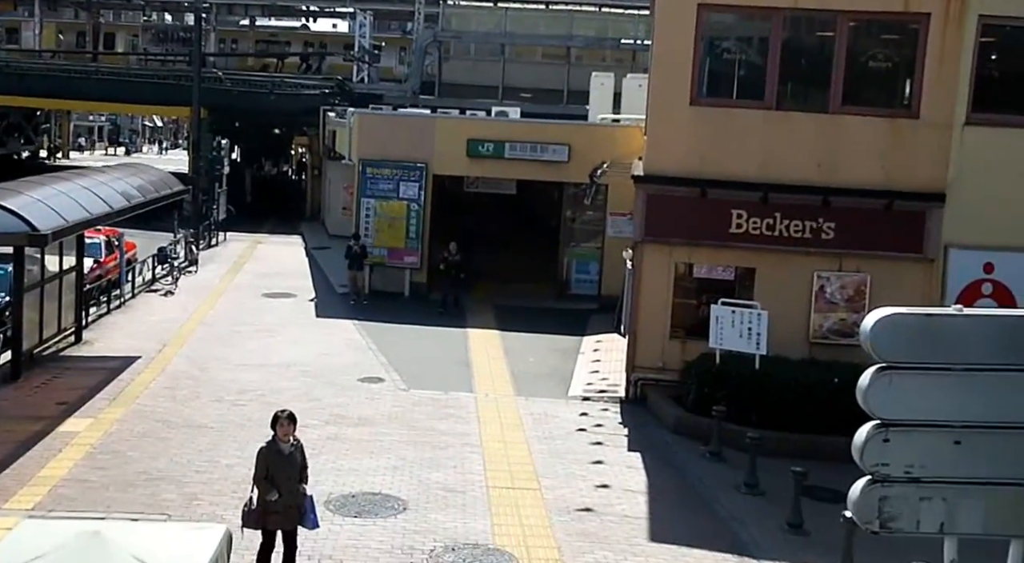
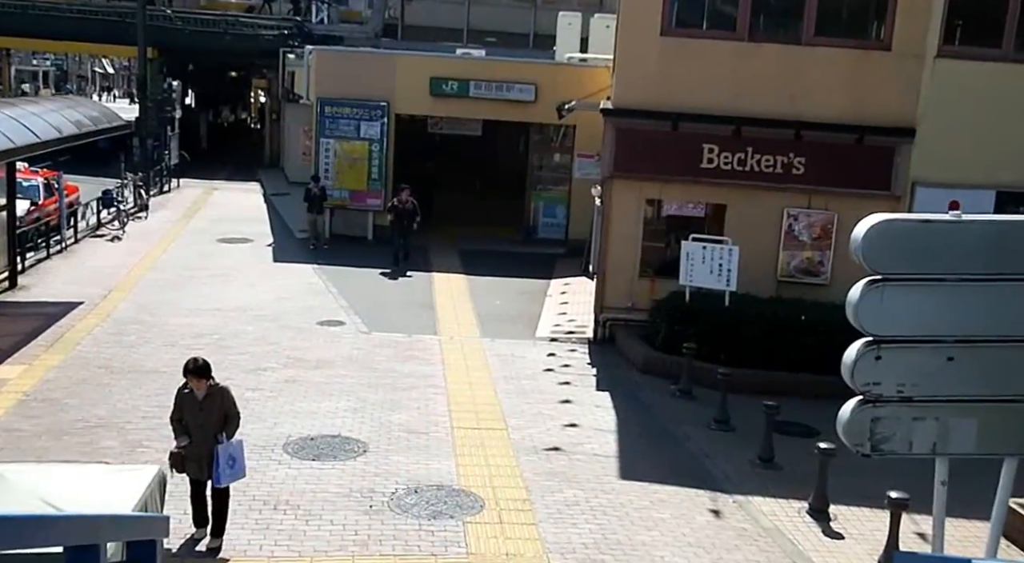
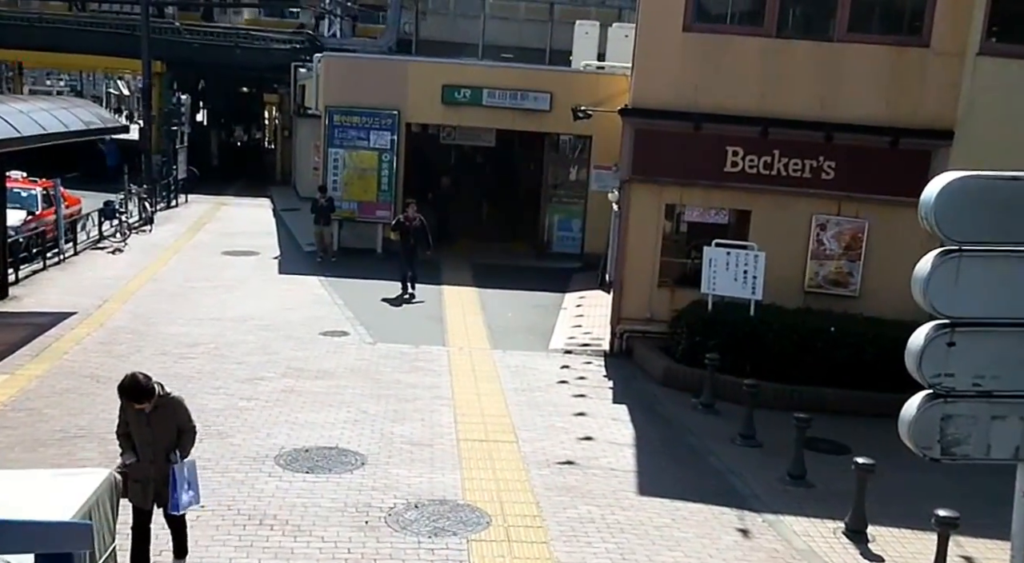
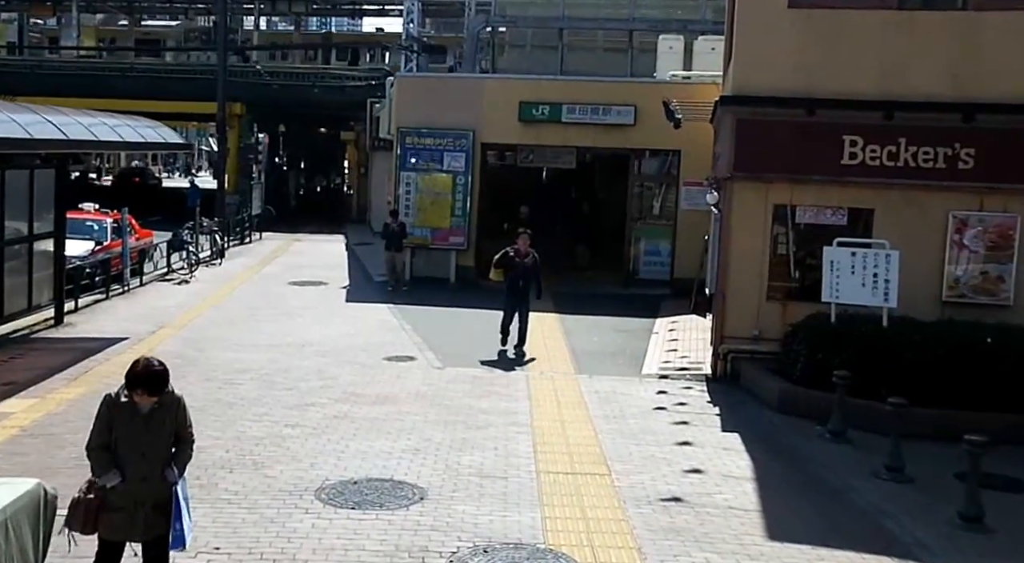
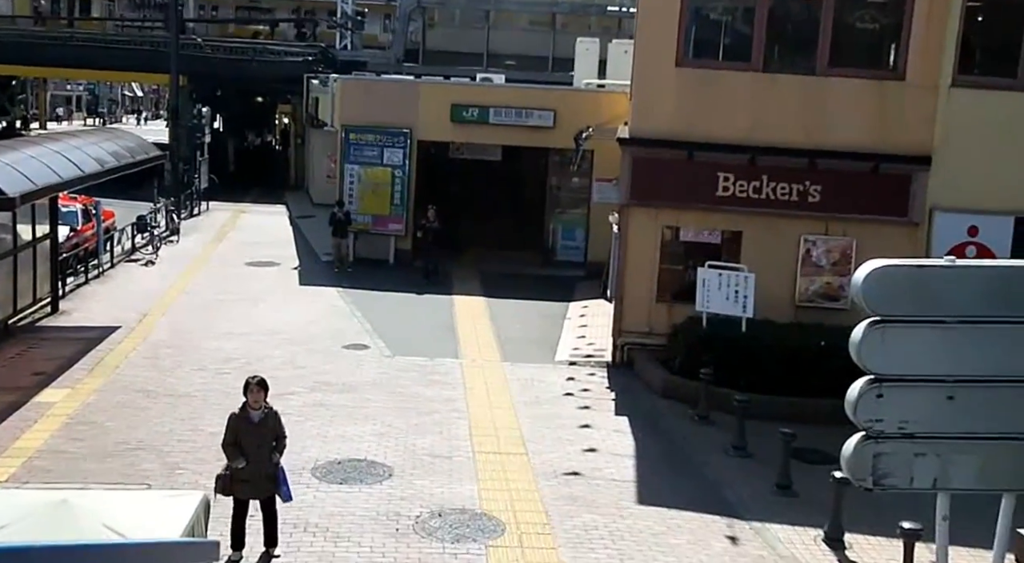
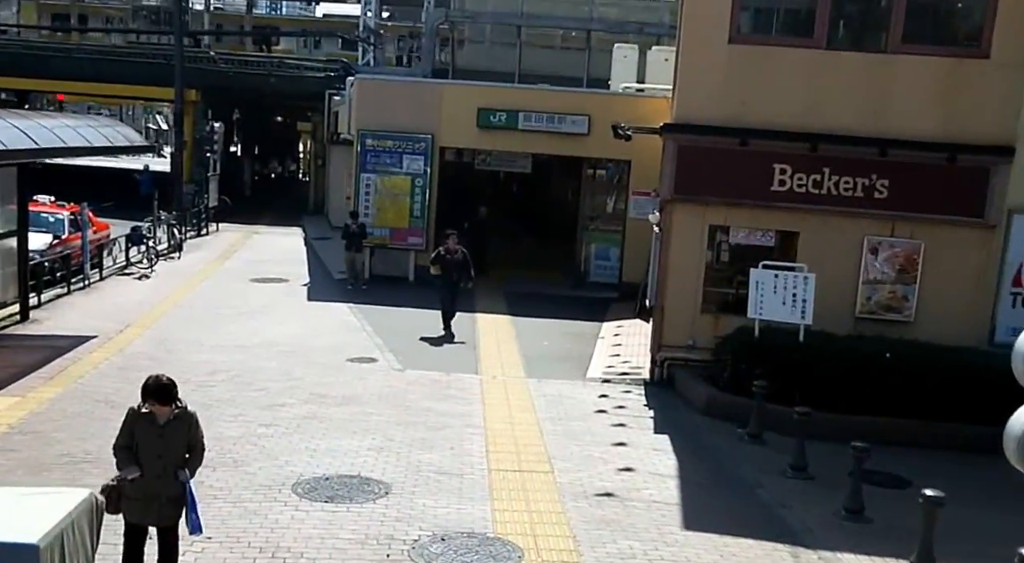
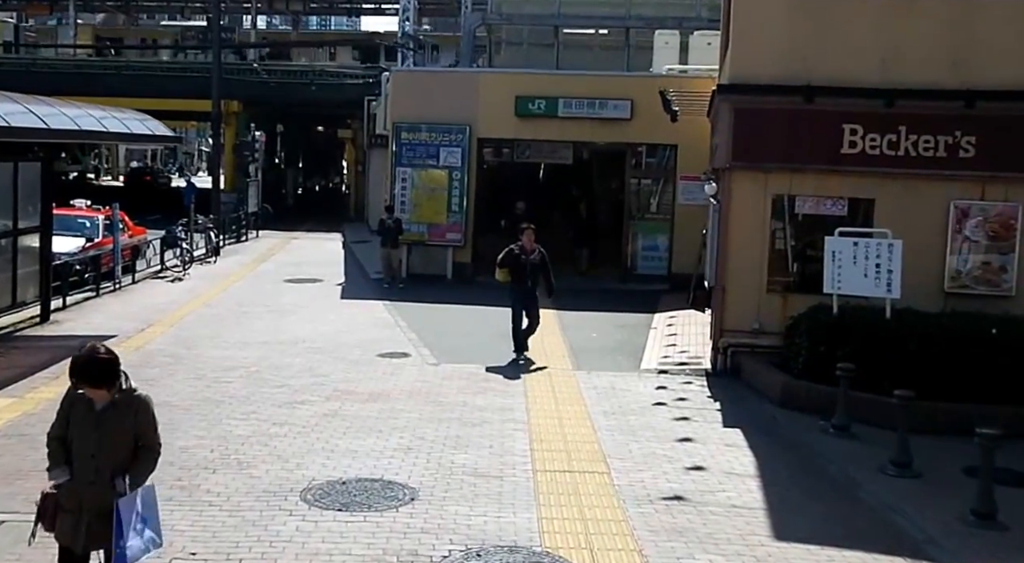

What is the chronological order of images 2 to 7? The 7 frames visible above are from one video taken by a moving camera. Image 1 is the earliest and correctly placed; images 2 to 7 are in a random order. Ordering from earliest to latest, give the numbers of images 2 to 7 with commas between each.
5, 2, 3, 6, 4, 7
